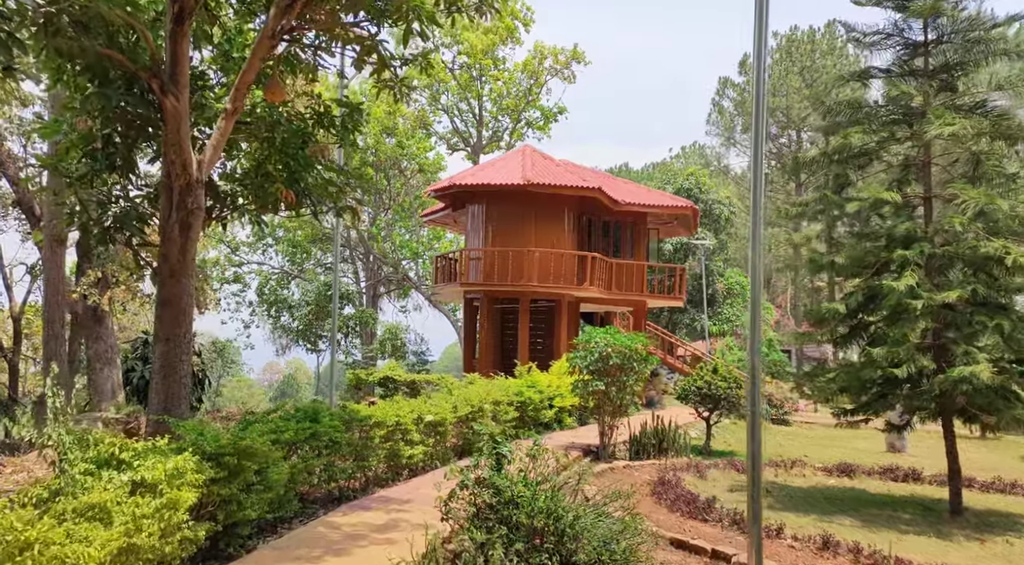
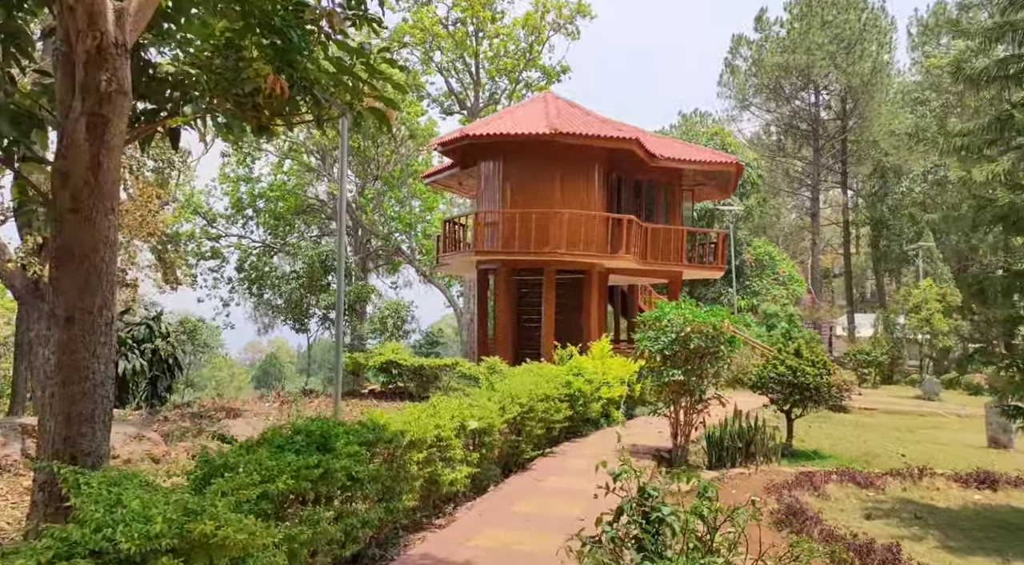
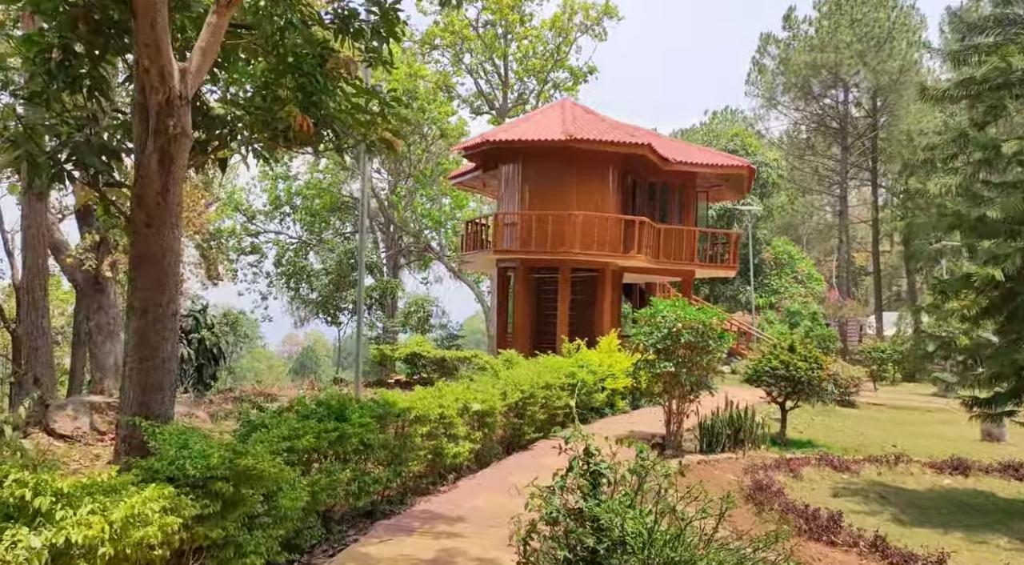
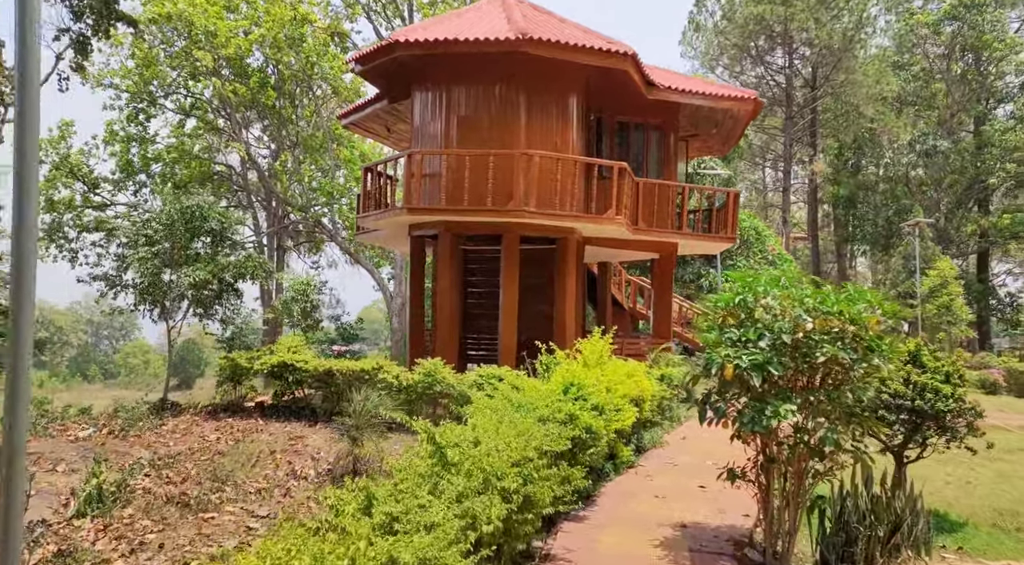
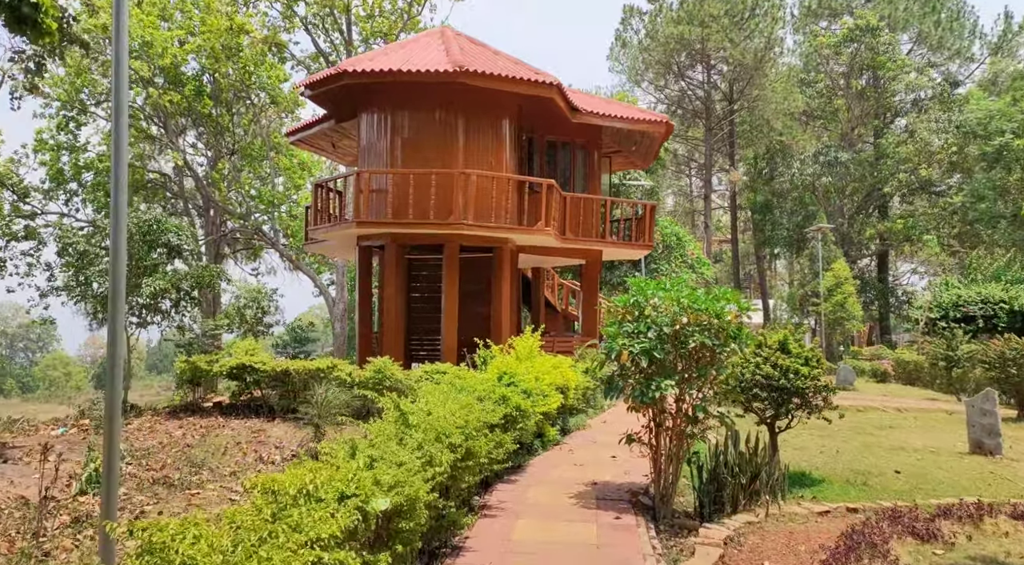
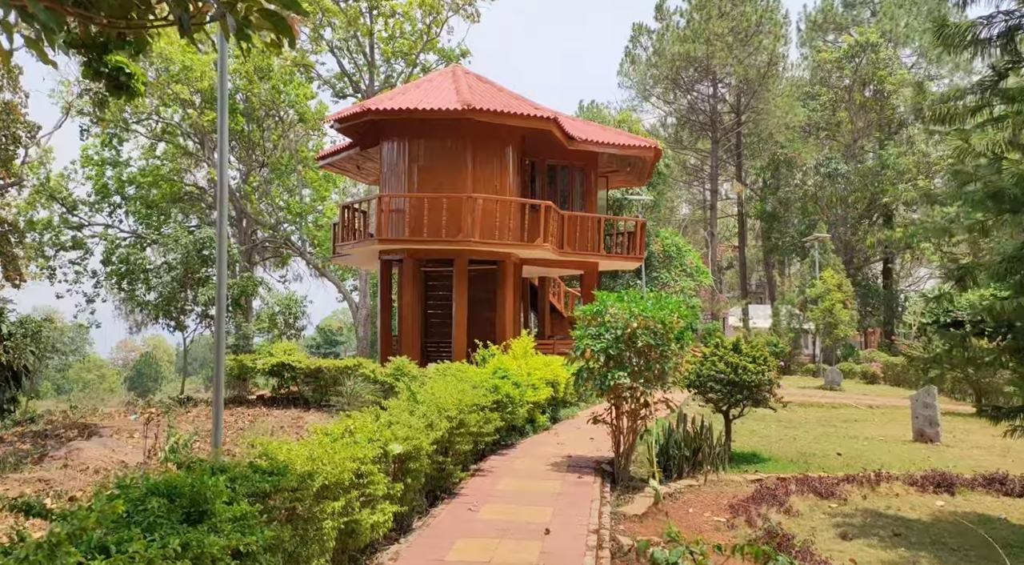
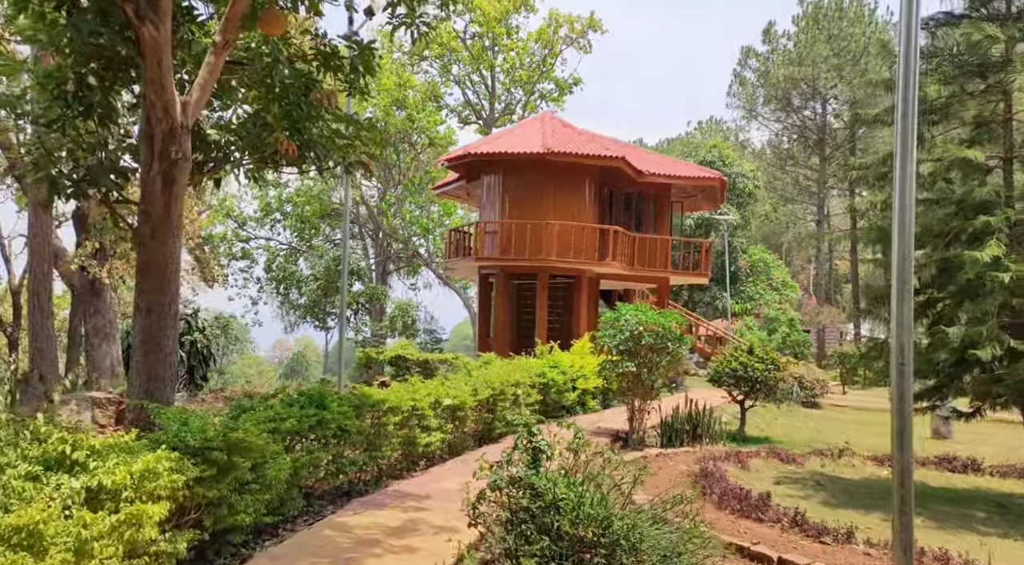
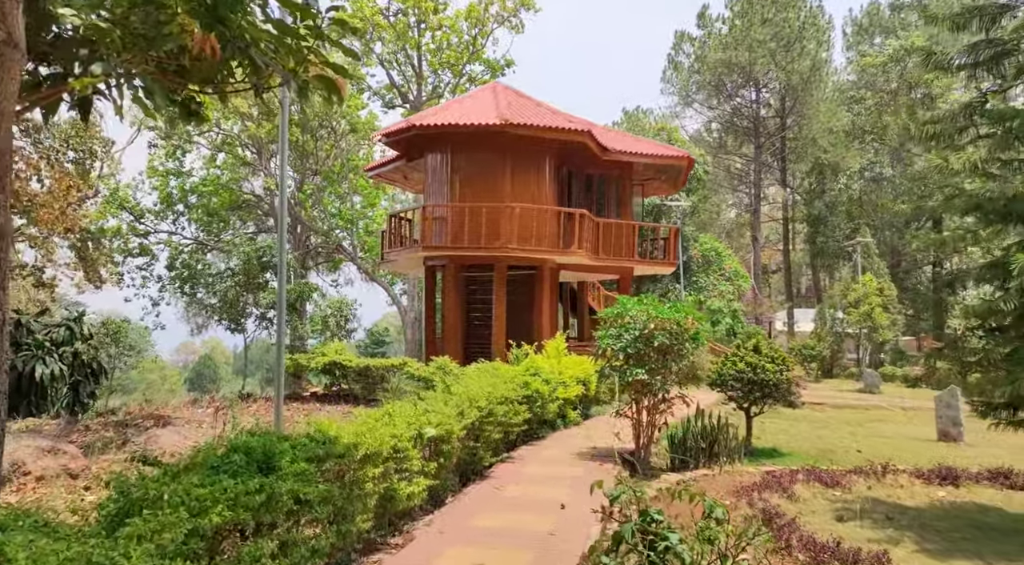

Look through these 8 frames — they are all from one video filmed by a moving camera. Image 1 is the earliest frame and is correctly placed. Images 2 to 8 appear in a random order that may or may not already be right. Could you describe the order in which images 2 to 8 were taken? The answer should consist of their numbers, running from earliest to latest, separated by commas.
7, 3, 2, 8, 6, 5, 4
